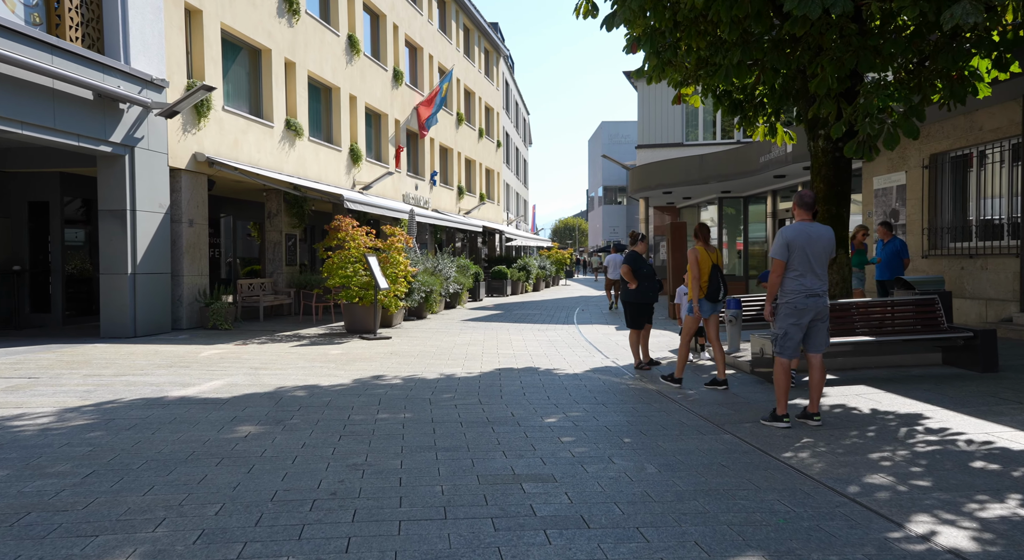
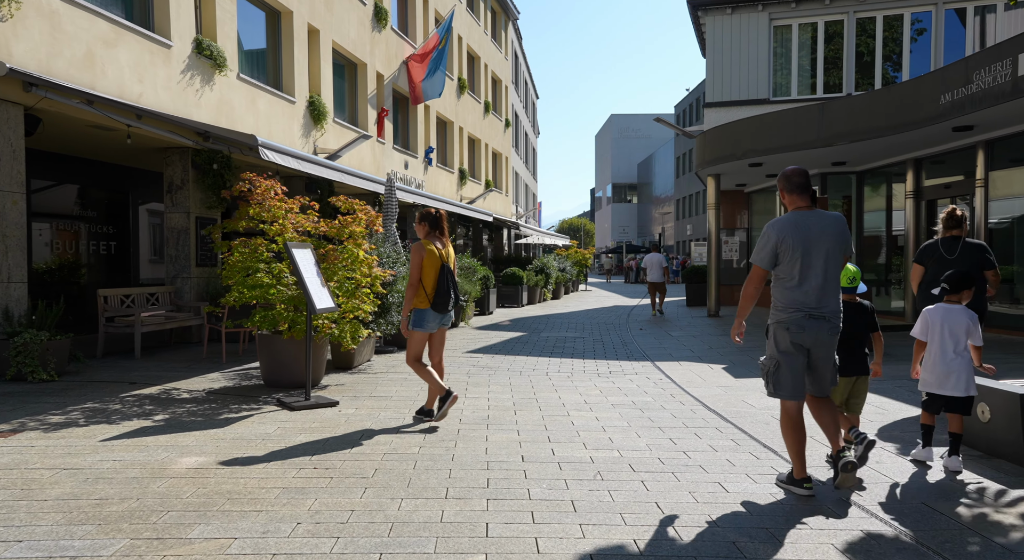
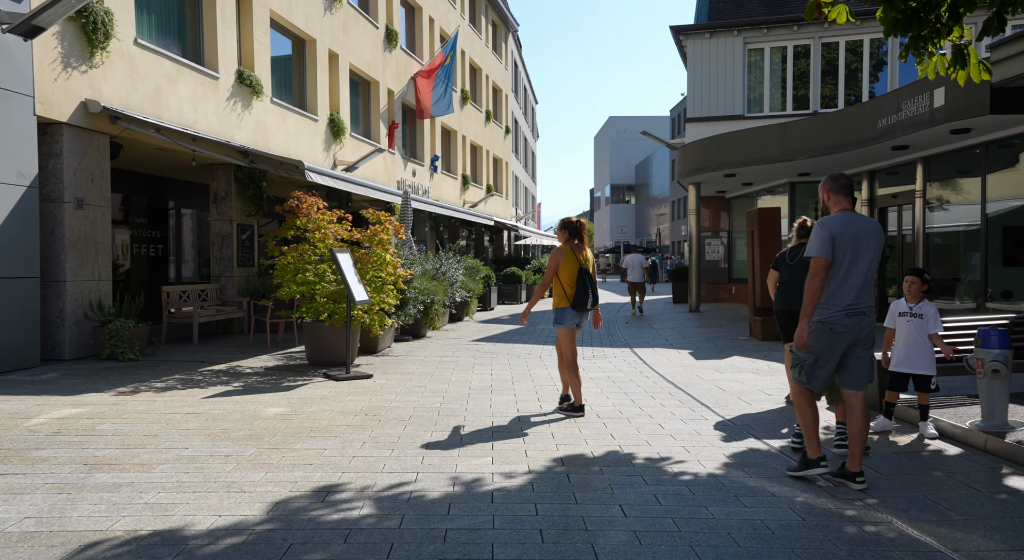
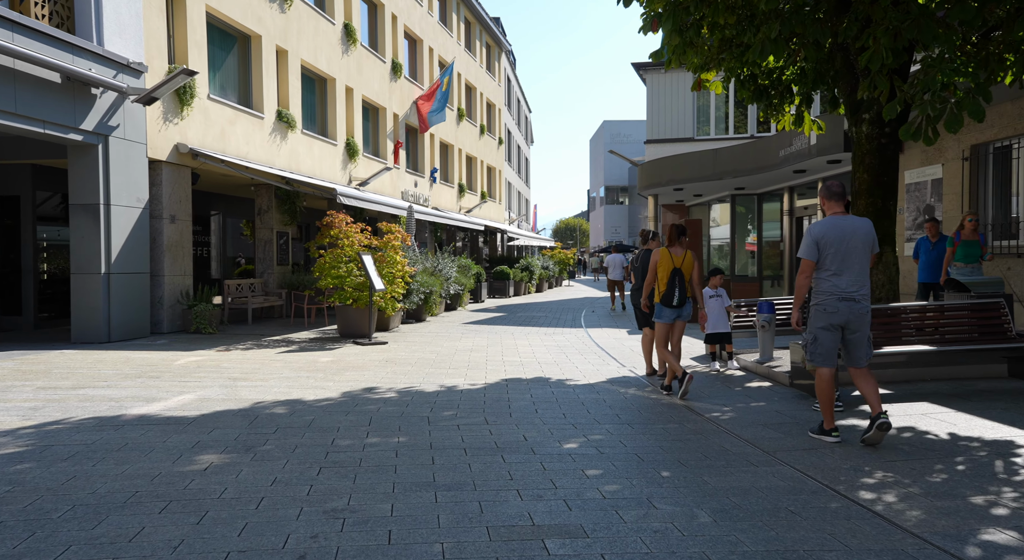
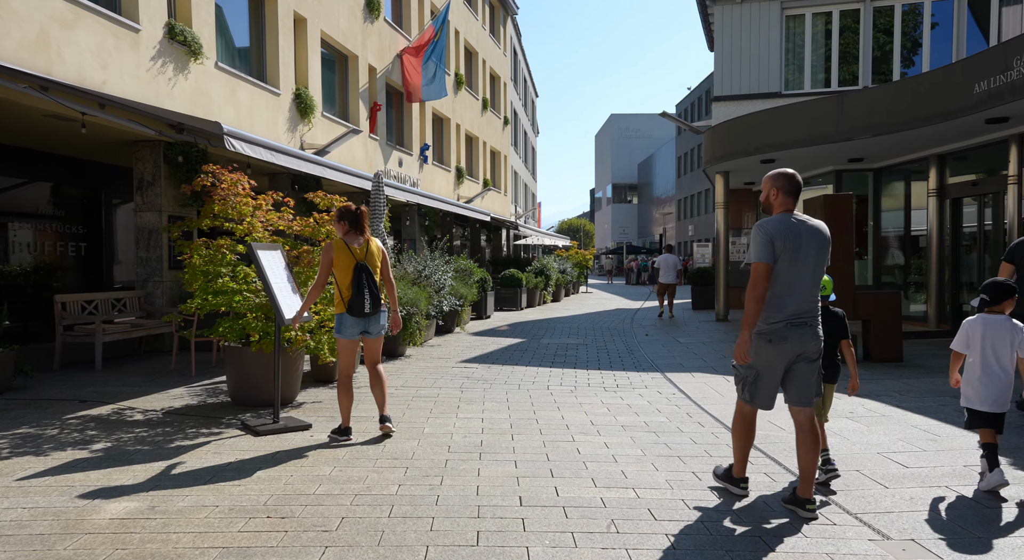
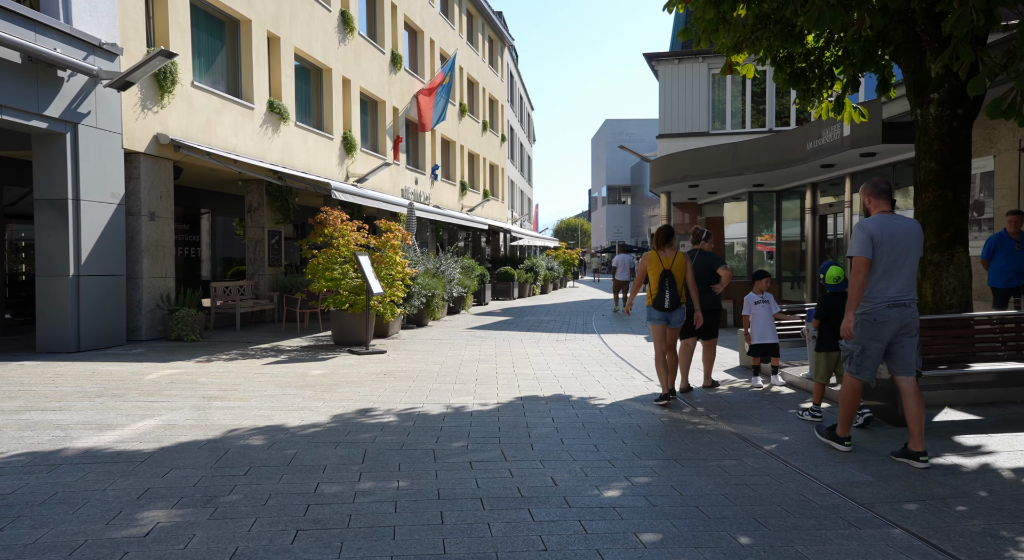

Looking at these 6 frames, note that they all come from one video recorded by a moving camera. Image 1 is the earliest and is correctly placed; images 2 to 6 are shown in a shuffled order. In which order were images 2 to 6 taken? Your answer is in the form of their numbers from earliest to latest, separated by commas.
4, 6, 3, 2, 5
